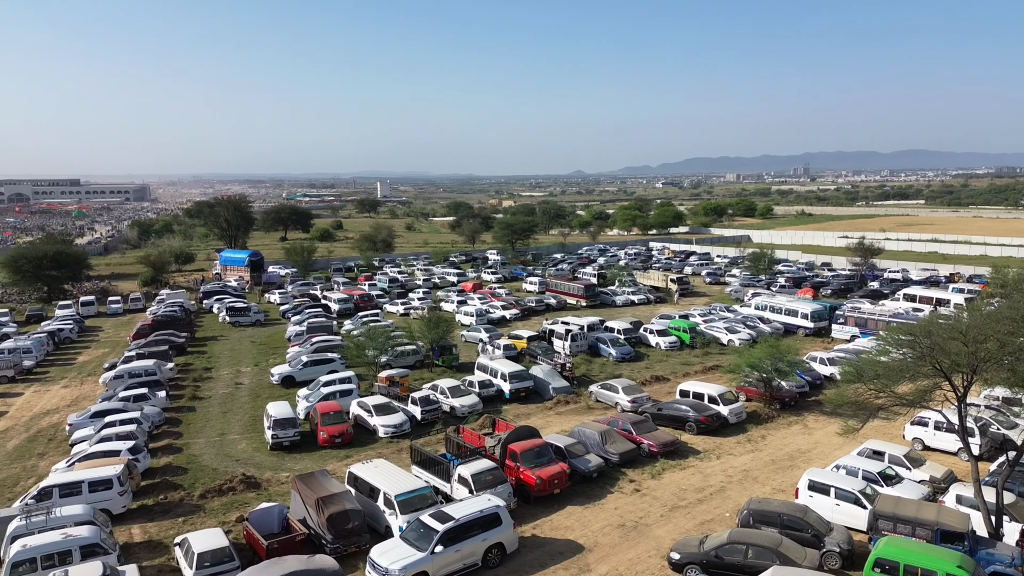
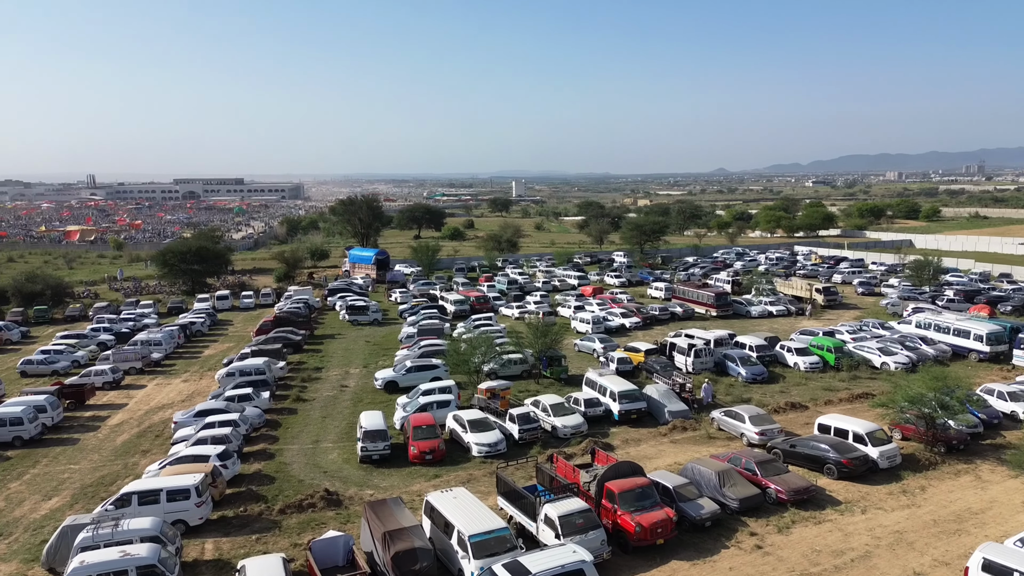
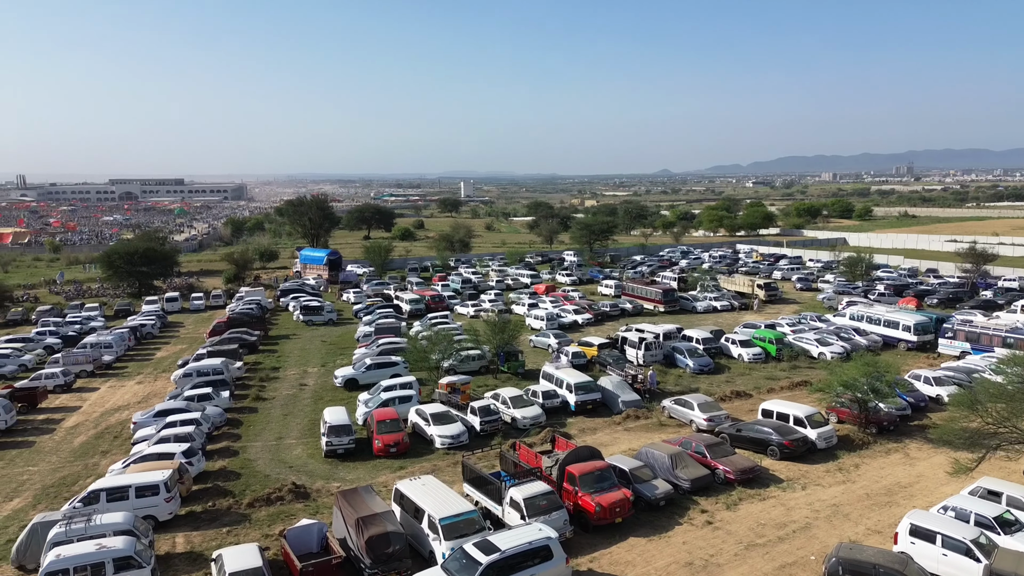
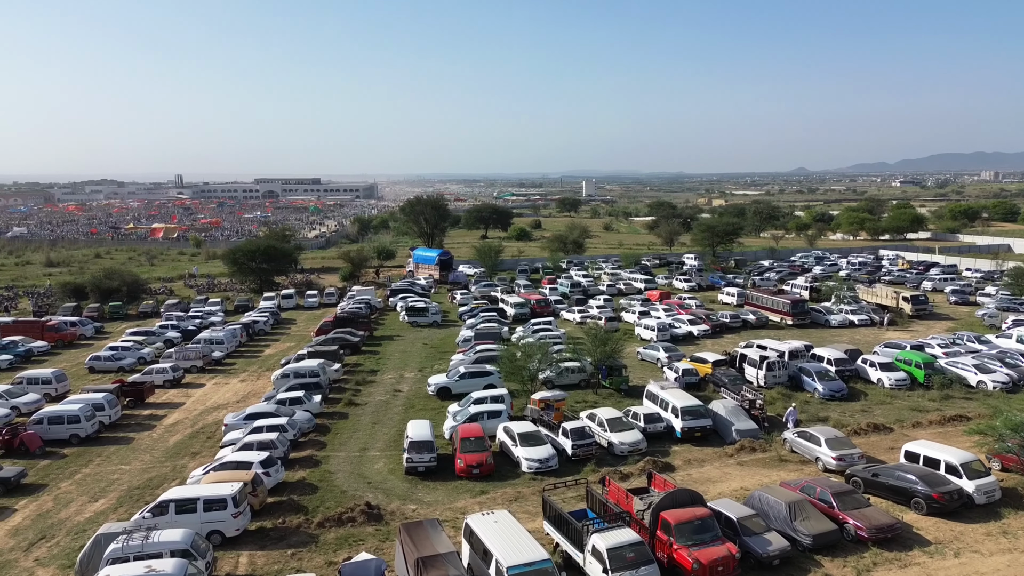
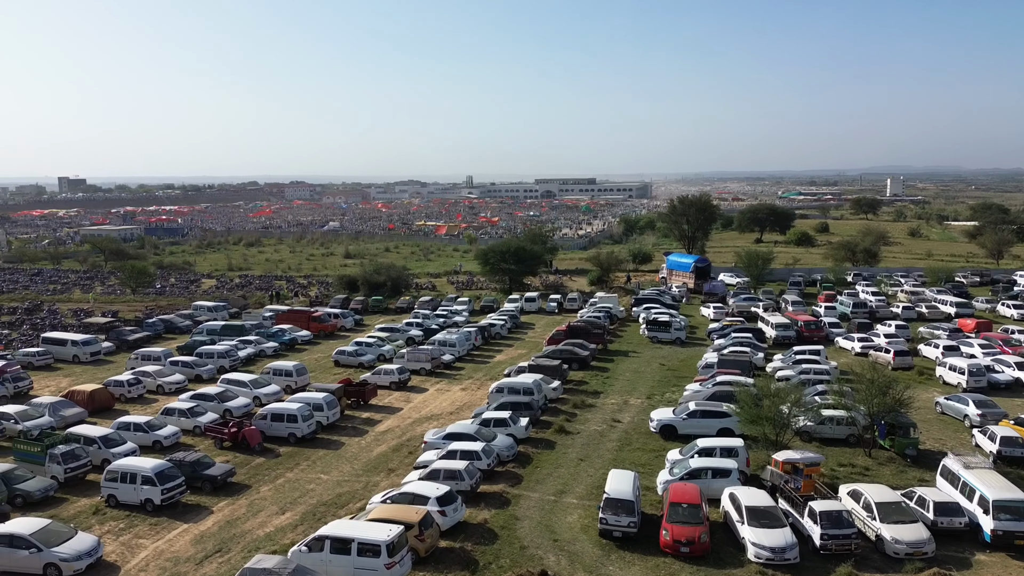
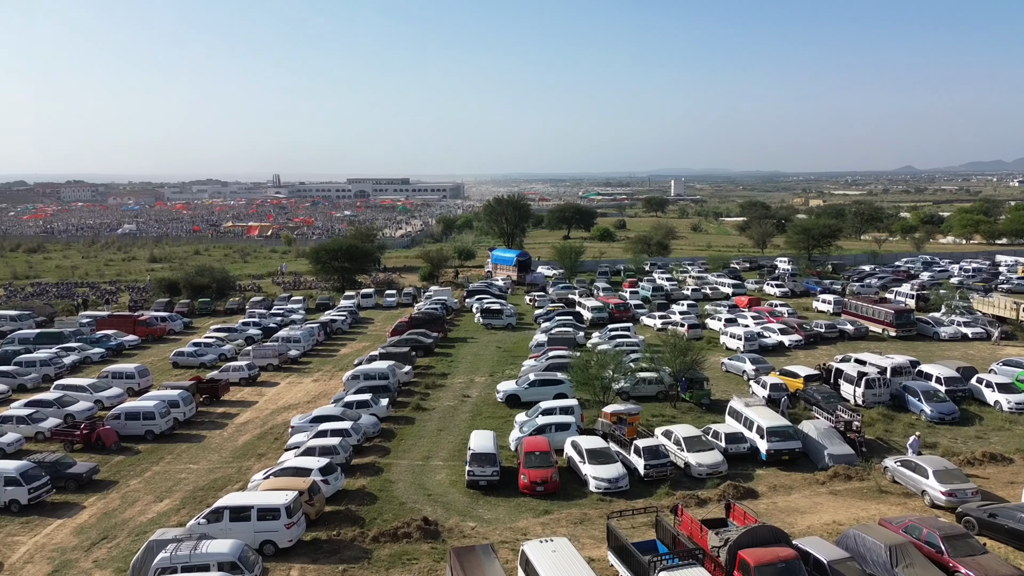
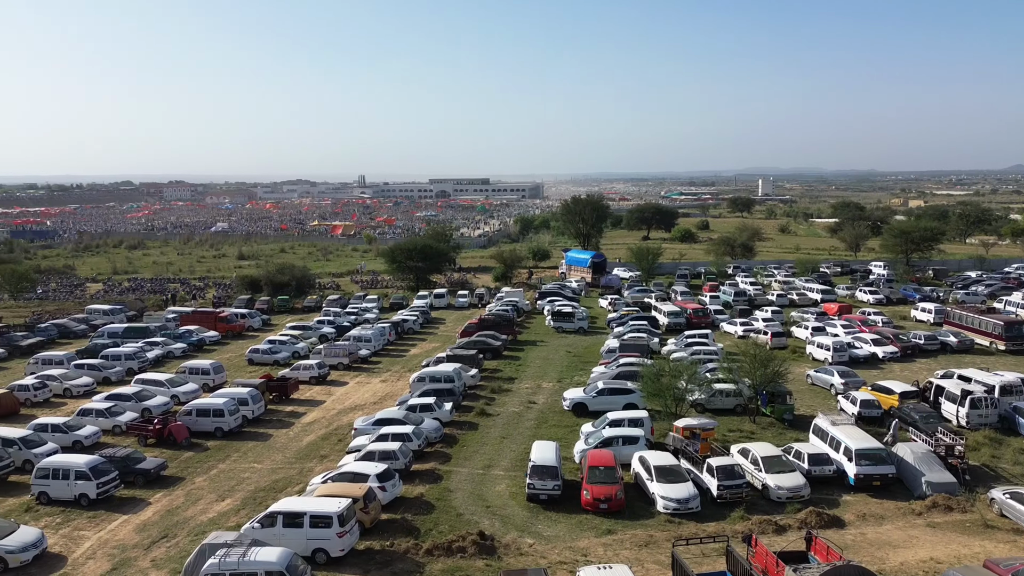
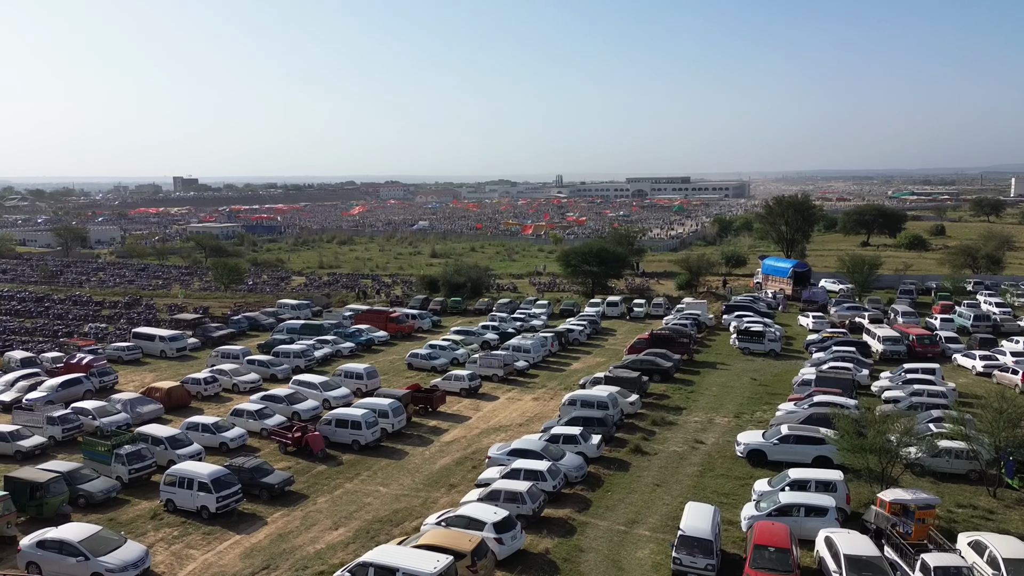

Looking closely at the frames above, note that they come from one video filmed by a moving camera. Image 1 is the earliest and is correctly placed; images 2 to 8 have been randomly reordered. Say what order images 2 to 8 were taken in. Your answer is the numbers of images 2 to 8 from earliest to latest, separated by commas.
3, 2, 4, 6, 7, 5, 8
